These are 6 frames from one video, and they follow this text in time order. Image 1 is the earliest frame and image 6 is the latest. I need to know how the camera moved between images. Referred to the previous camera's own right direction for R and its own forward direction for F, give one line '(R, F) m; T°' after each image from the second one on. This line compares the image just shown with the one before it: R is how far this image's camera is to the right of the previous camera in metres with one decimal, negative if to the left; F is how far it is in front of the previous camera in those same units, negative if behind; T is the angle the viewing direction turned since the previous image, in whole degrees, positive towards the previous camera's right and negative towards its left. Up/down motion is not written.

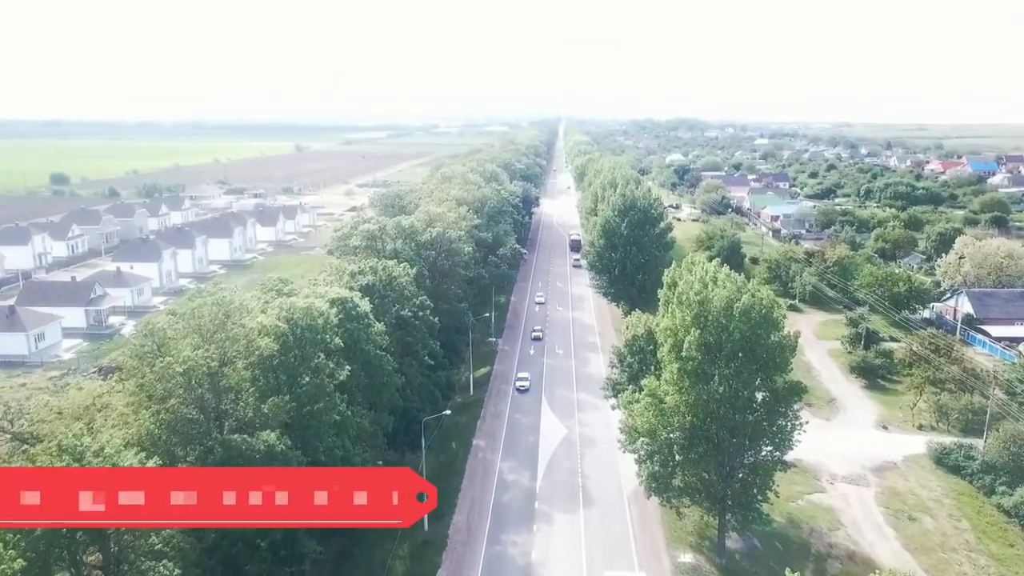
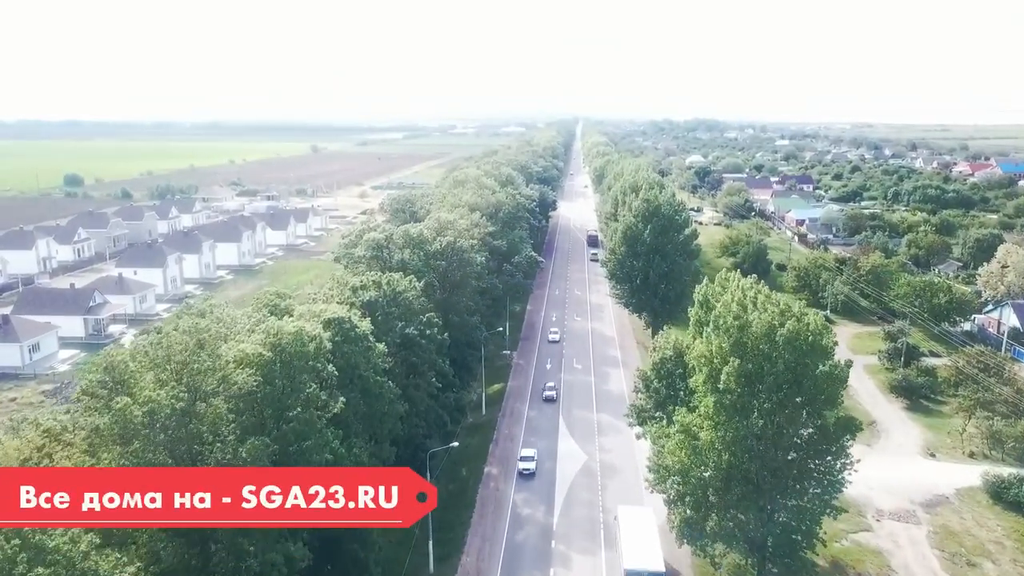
(0.0, +2.7) m; -1°
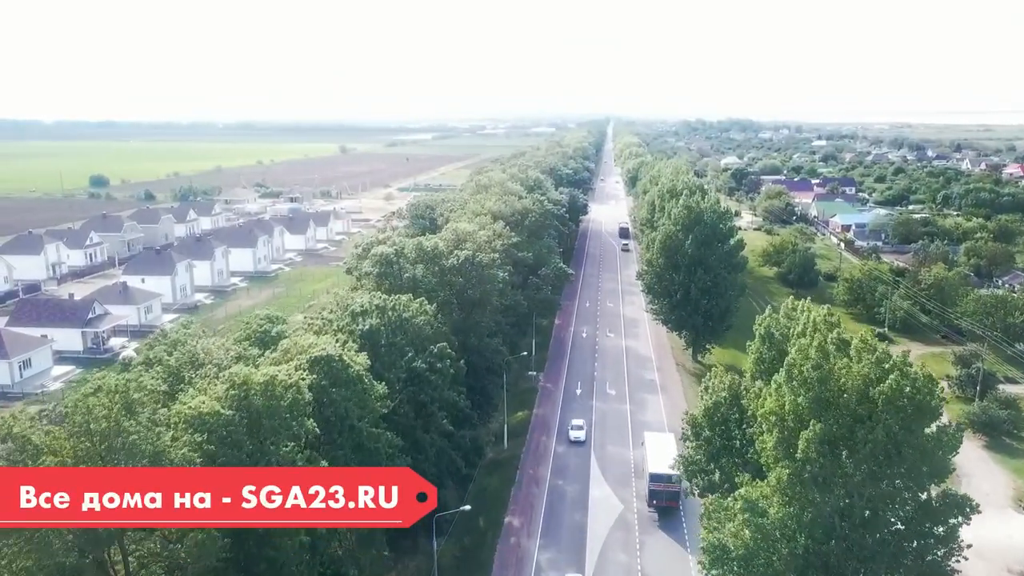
(+0.1, +4.3) m; -2°
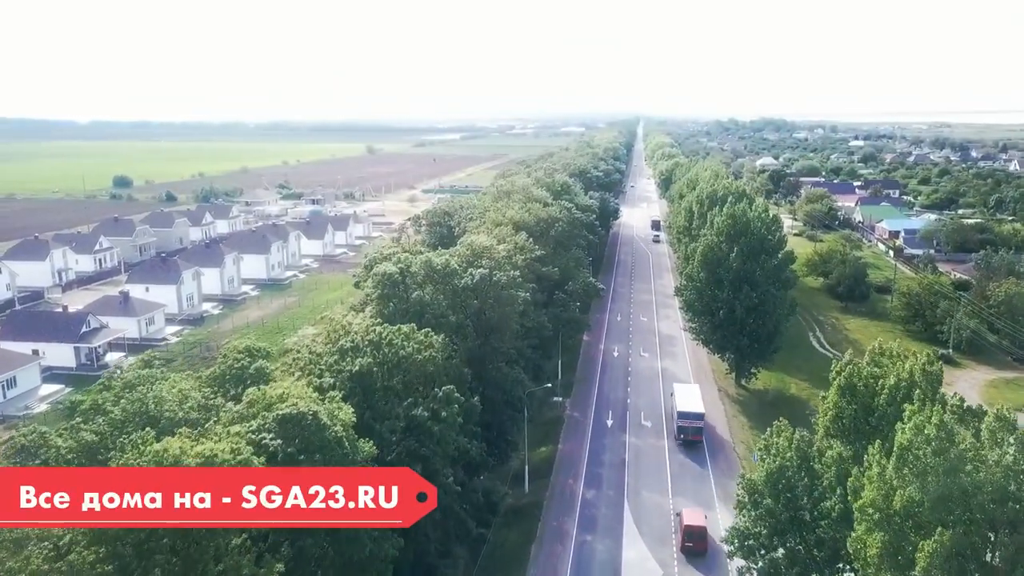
(+0.2, +4.2) m; -2°
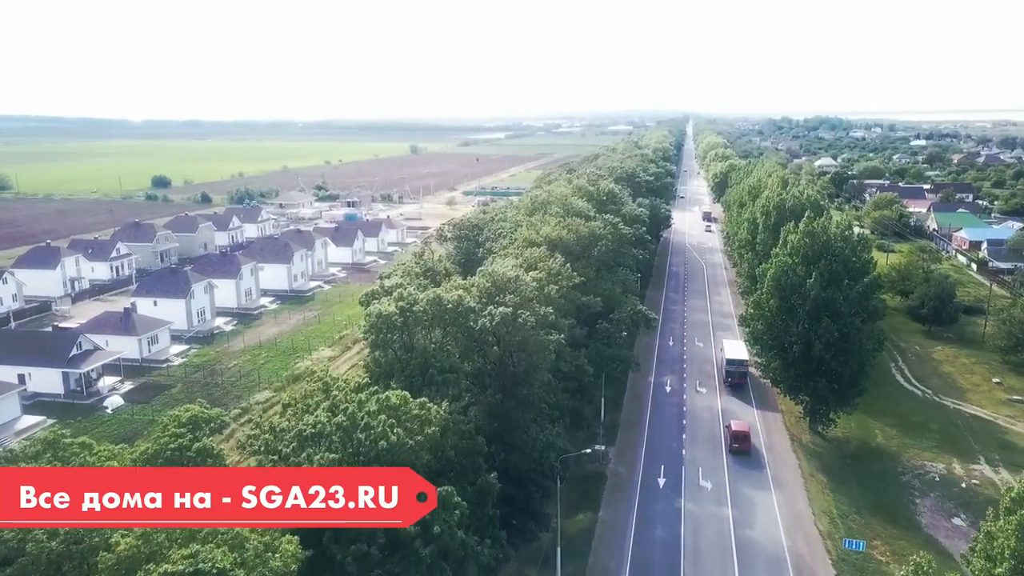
(+0.4, +5.8) m; -3°
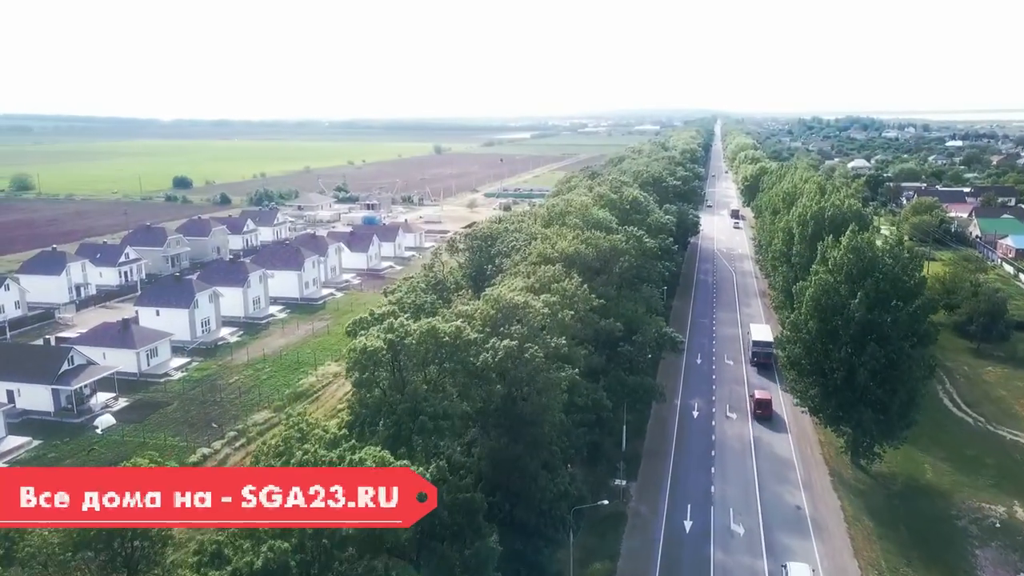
(+0.5, +2.9) m; -2°
